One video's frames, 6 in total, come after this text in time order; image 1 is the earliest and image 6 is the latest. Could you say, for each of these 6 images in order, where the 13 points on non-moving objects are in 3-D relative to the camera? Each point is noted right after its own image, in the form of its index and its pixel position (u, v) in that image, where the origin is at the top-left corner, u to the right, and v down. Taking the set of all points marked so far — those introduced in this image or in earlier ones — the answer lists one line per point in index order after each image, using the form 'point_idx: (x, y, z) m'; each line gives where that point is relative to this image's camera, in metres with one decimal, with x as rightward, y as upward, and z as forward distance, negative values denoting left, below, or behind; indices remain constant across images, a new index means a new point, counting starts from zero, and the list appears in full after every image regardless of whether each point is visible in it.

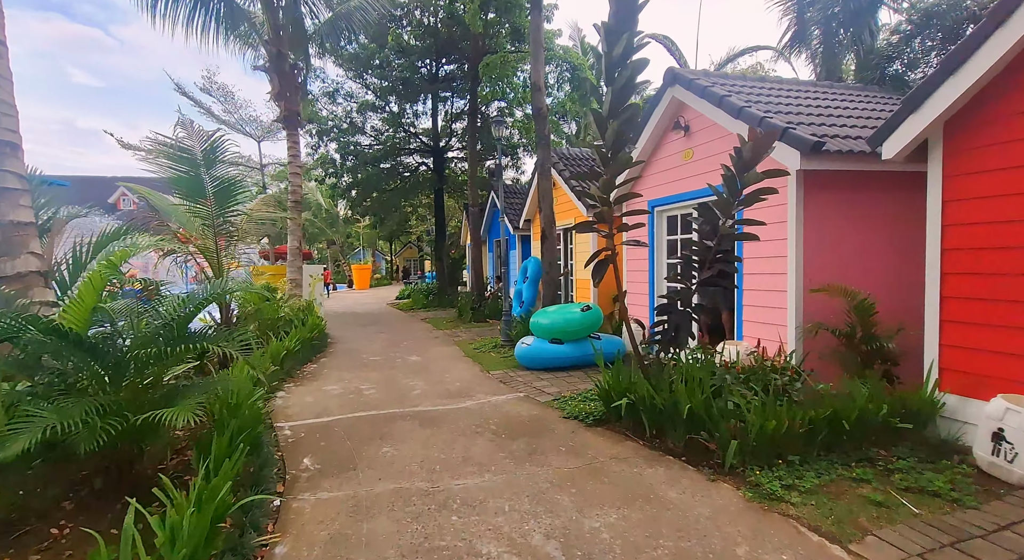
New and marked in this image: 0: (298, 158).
0: (-4.6, +2.6, +11.1) m
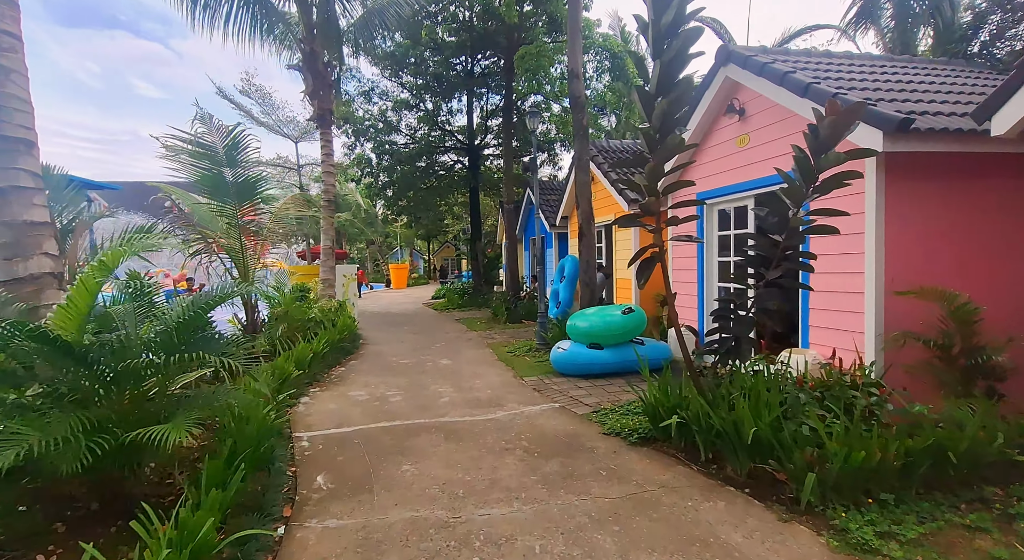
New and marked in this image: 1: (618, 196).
0: (-3.8, +2.6, +10.9) m
1: (+1.9, +1.5, +8.9) m
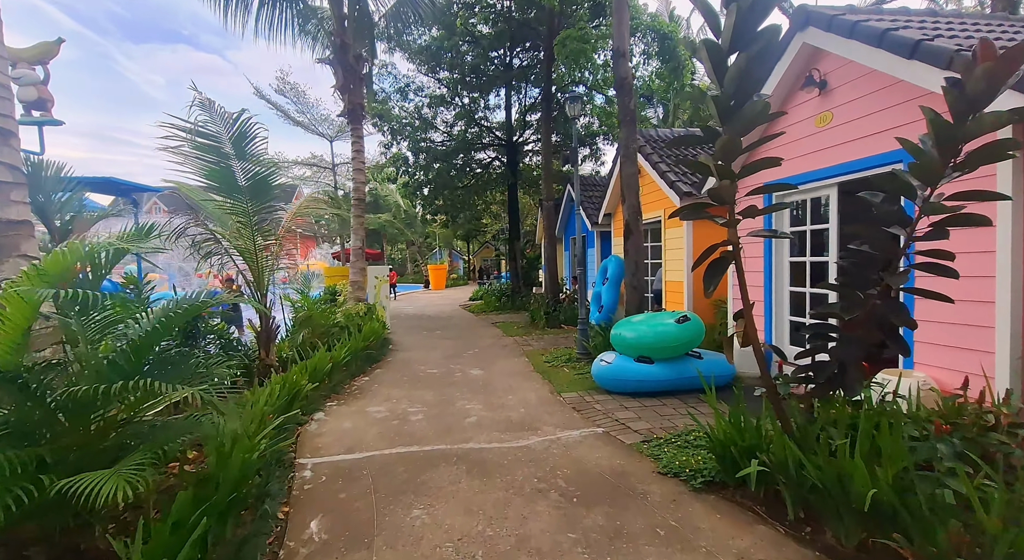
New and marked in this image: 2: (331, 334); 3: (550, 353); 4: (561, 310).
0: (-3.0, +2.6, +10.5) m
1: (+2.5, +1.4, +8.1) m
2: (-2.6, -0.8, +7.5) m
3: (+0.6, -1.2, +8.4) m
4: (+1.2, -0.7, +12.3) m
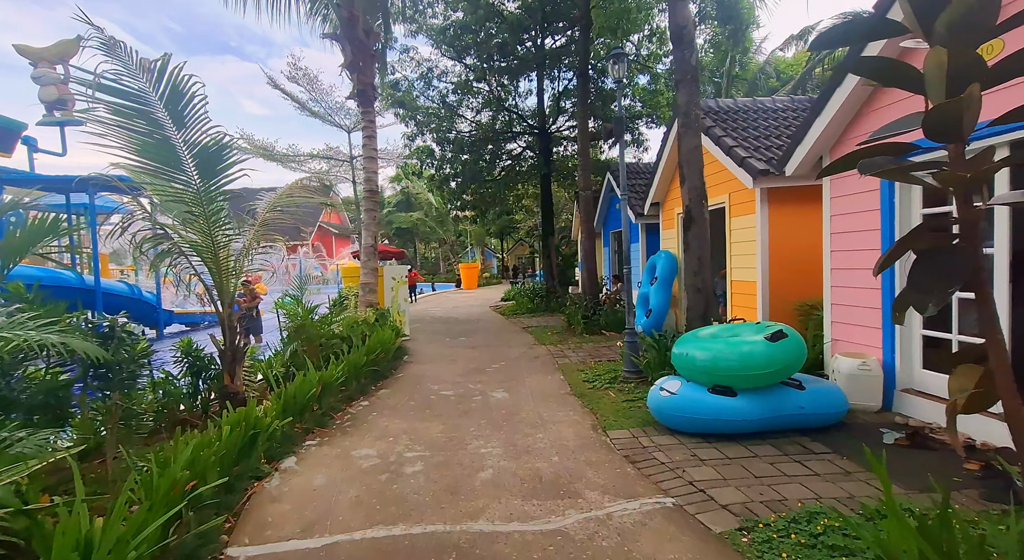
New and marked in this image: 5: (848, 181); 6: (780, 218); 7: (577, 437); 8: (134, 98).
0: (-2.5, +2.6, +9.3) m
1: (+2.9, +1.4, +6.5) m
2: (-2.3, -0.8, +6.3) m
3: (+1.1, -1.2, +6.9) m
4: (+1.9, -0.7, +10.8) m
5: (+3.4, +1.0, +5.2) m
6: (+3.4, +0.8, +6.5) m
7: (+0.6, -1.3, +4.4) m
8: (-2.7, +1.3, +3.7) m
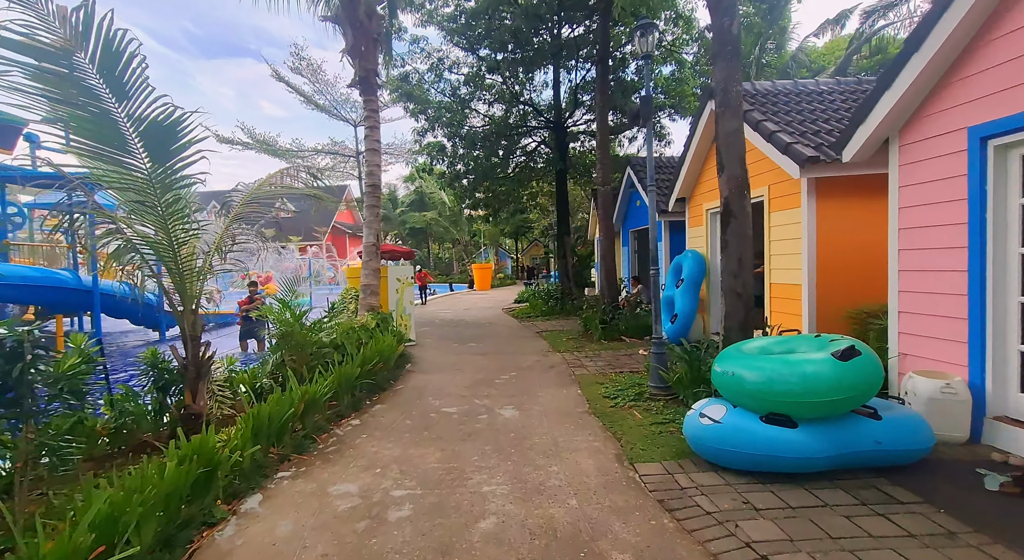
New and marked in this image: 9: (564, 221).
0: (-2.3, +2.5, +8.7) m
1: (+3.0, +1.4, +5.7) m
2: (-2.1, -0.8, +5.7) m
3: (+1.2, -1.2, +6.2) m
4: (+2.1, -0.7, +10.0) m
5: (+3.5, +0.9, +4.3) m
6: (+3.5, +0.8, +5.7) m
7: (+0.6, -1.4, +3.7) m
8: (-2.7, +1.3, +3.1) m
9: (+1.6, +1.8, +16.1) m
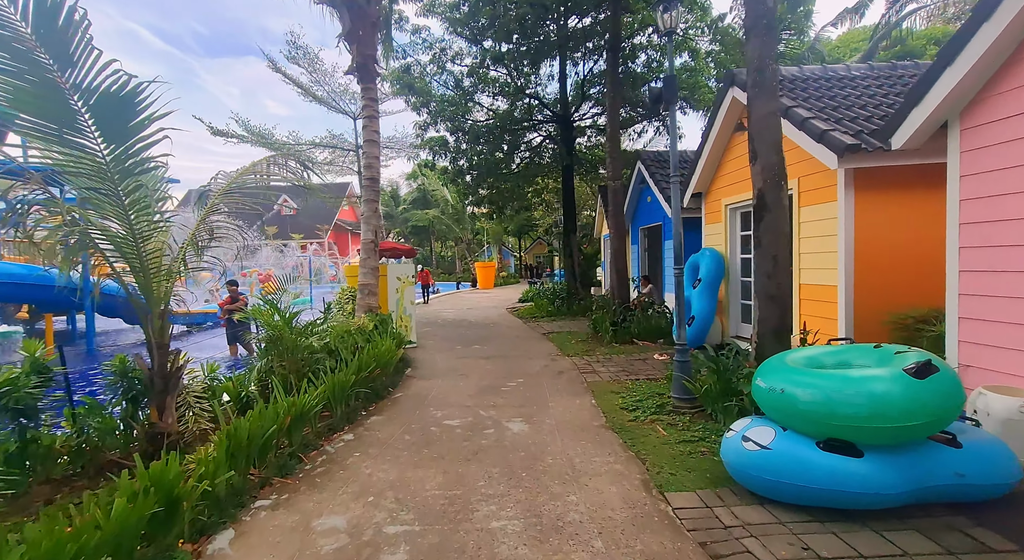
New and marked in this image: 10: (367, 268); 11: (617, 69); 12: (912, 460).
0: (-2.2, +2.5, +8.2) m
1: (+3.1, +1.4, +5.2) m
2: (-2.0, -0.8, +5.2) m
3: (+1.3, -1.2, +5.7) m
4: (+2.2, -0.7, +9.5) m
5: (+3.6, +0.9, +3.8) m
6: (+3.6, +0.7, +5.2) m
7: (+0.7, -1.4, +3.2) m
8: (-2.6, +1.3, +2.6) m
9: (+1.8, +1.9, +15.6) m
10: (-2.2, +0.2, +8.0) m
11: (+2.4, +4.9, +12.0) m
12: (+2.2, -1.0, +2.9) m
